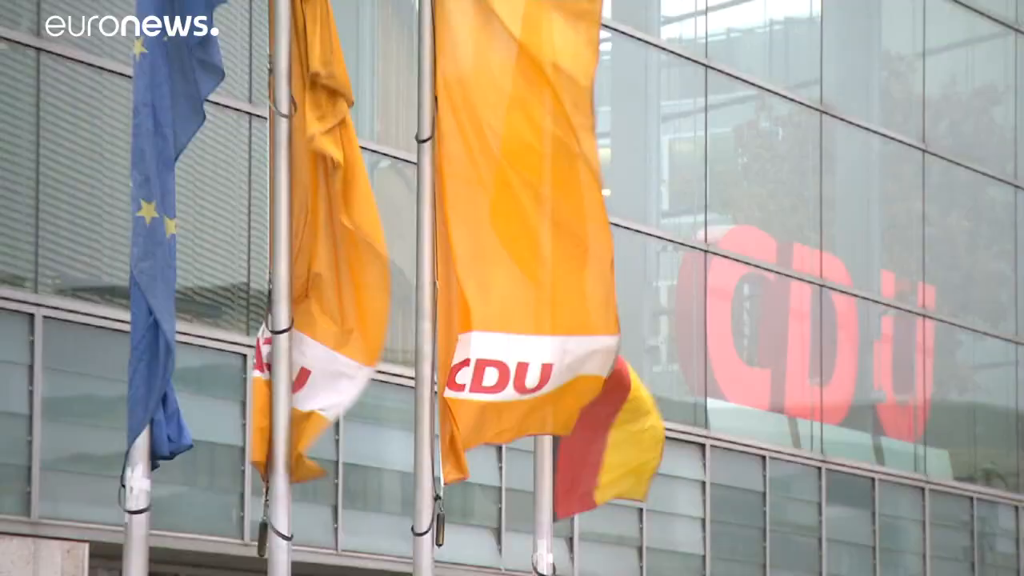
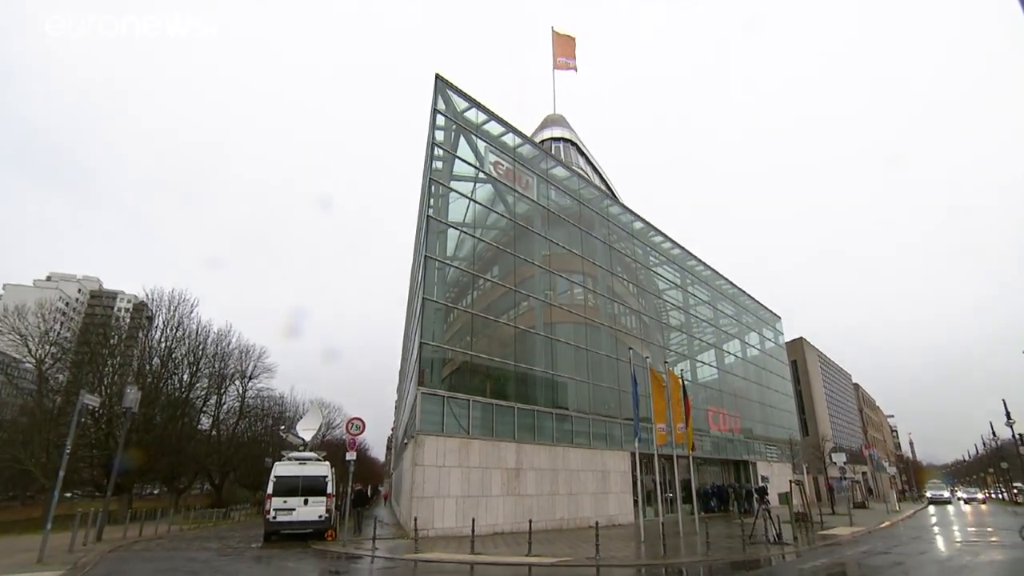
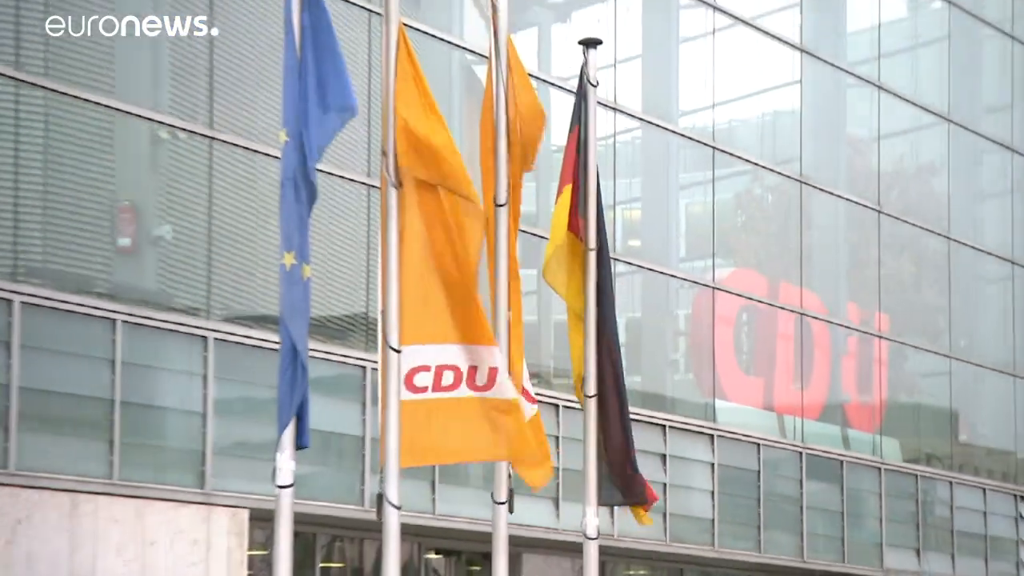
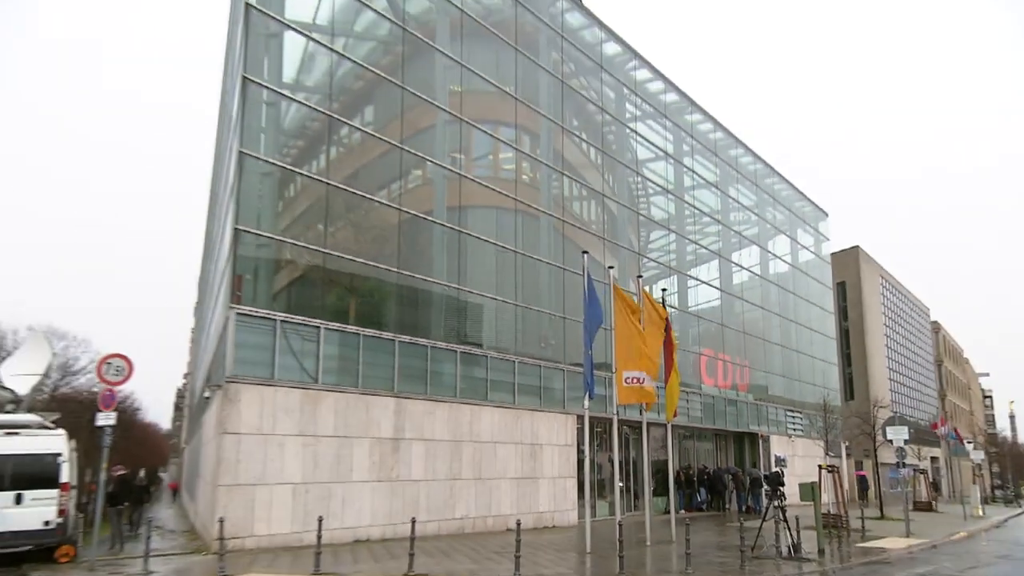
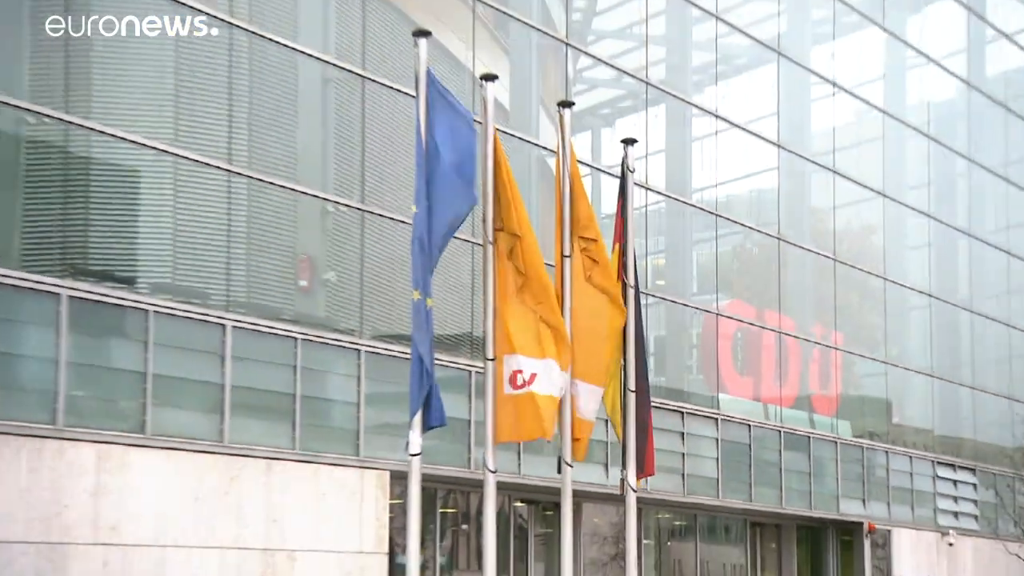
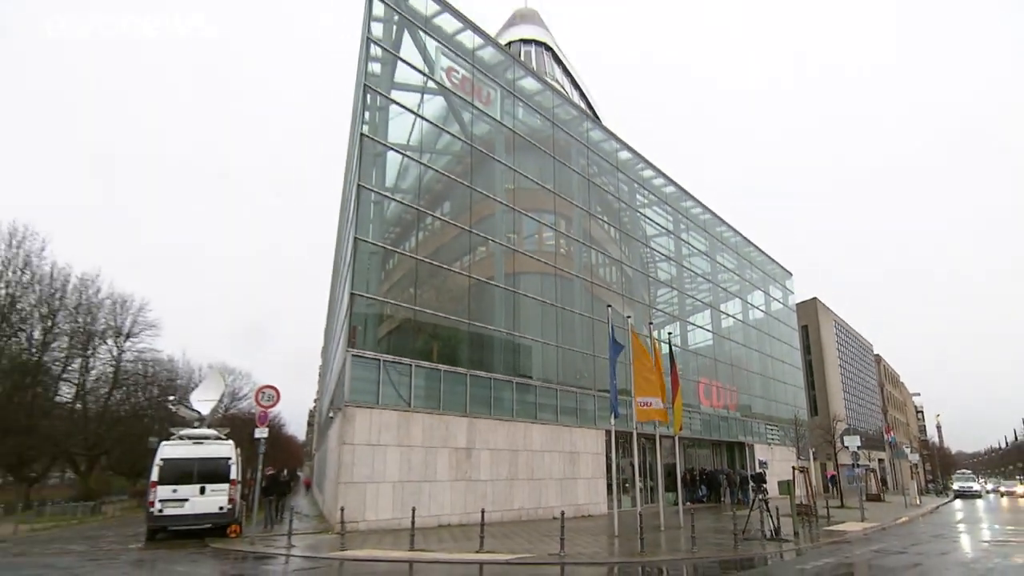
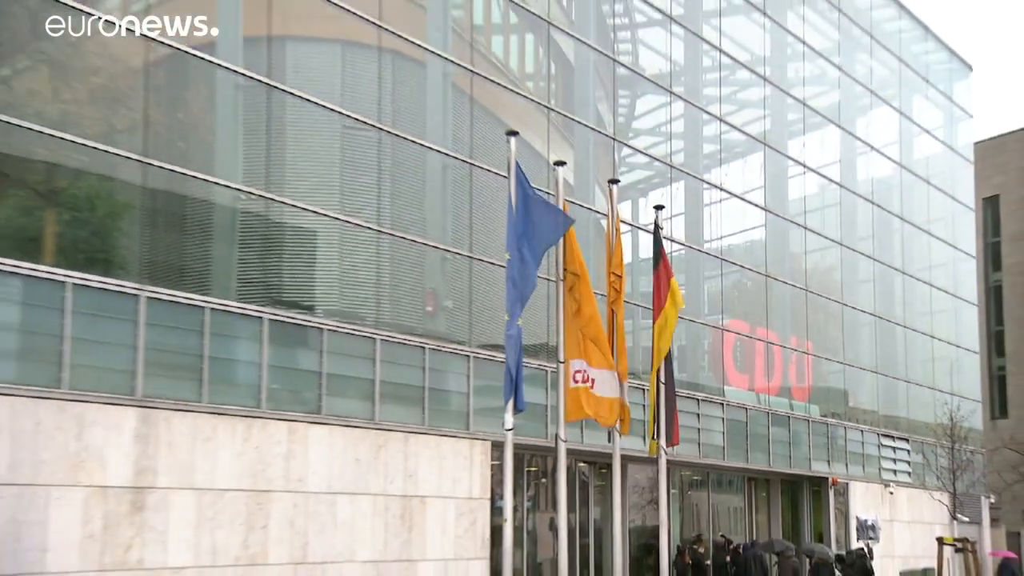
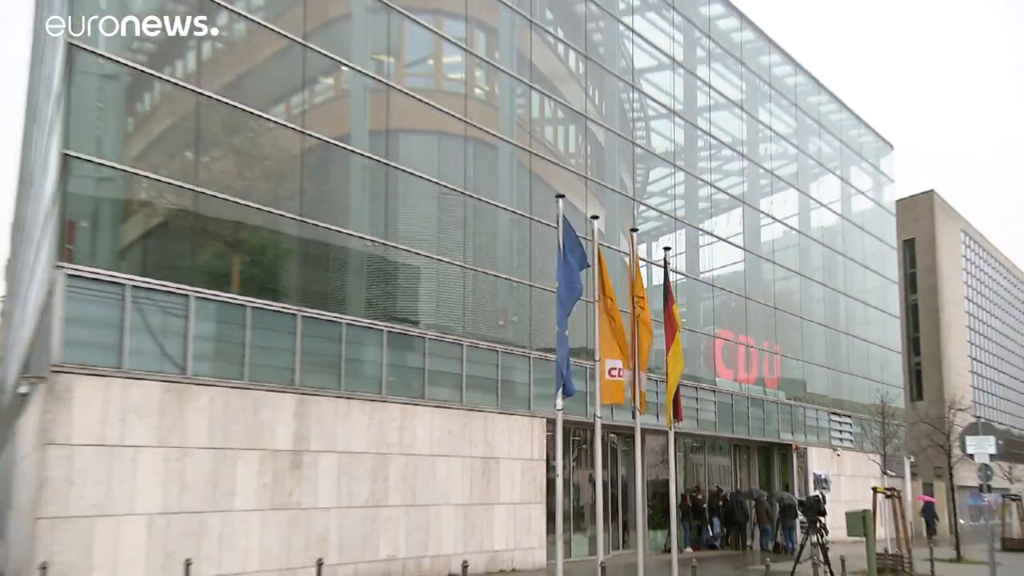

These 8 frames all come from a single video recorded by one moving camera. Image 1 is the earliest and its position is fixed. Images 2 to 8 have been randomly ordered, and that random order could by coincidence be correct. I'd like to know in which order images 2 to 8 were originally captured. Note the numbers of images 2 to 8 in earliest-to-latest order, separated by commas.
3, 5, 7, 8, 4, 6, 2
